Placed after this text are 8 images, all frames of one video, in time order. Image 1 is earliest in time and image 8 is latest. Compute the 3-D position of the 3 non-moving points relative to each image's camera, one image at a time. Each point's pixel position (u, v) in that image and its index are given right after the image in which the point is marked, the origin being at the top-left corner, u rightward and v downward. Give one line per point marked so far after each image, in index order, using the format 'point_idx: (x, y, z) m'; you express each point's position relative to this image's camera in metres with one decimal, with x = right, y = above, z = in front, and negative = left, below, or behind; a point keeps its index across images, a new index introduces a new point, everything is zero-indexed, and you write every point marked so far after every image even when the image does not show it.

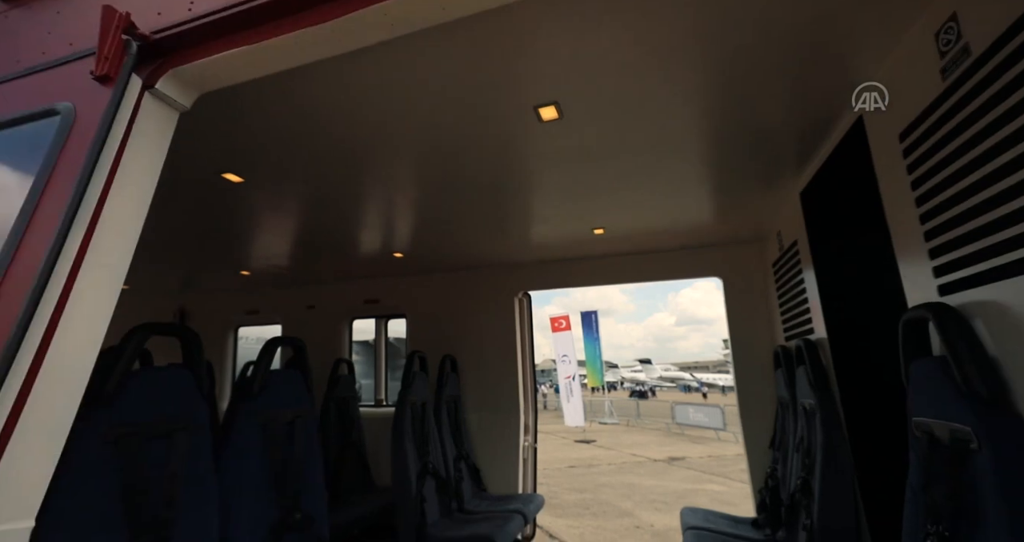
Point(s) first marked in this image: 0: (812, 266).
0: (+1.3, 0.0, +1.8) m
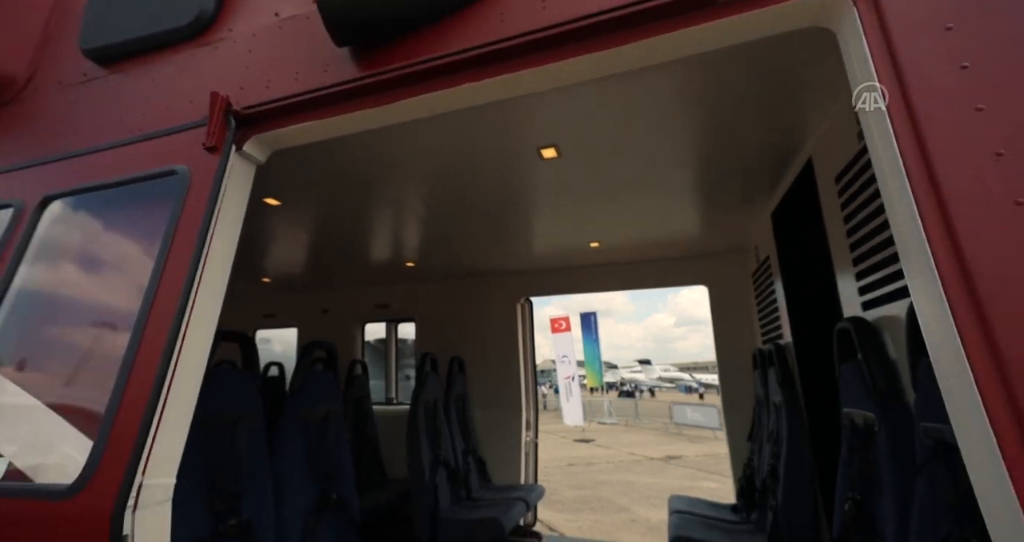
0: (+1.3, 0.0, +2.0) m
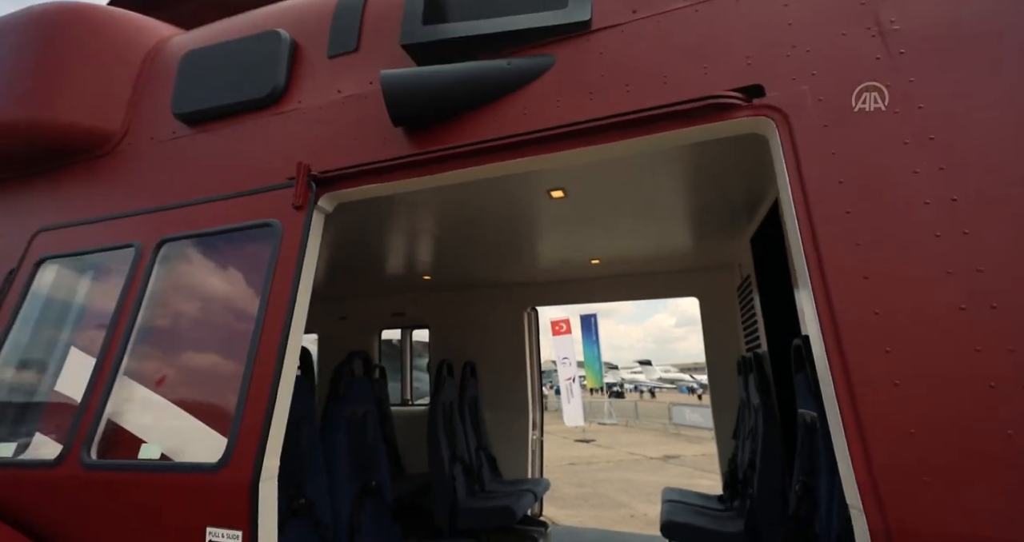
0: (+1.4, -0.1, +2.3) m
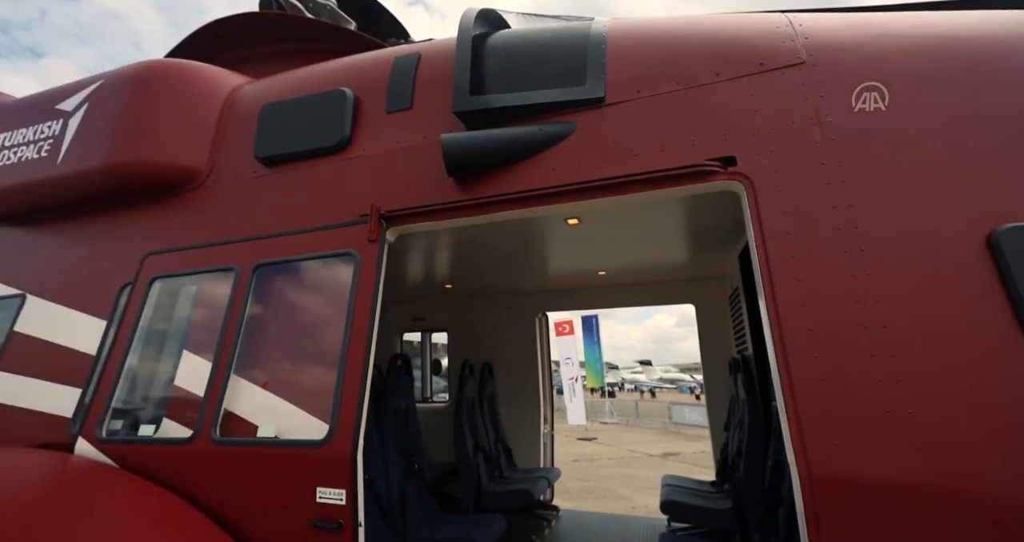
0: (+1.5, -0.2, +2.6) m
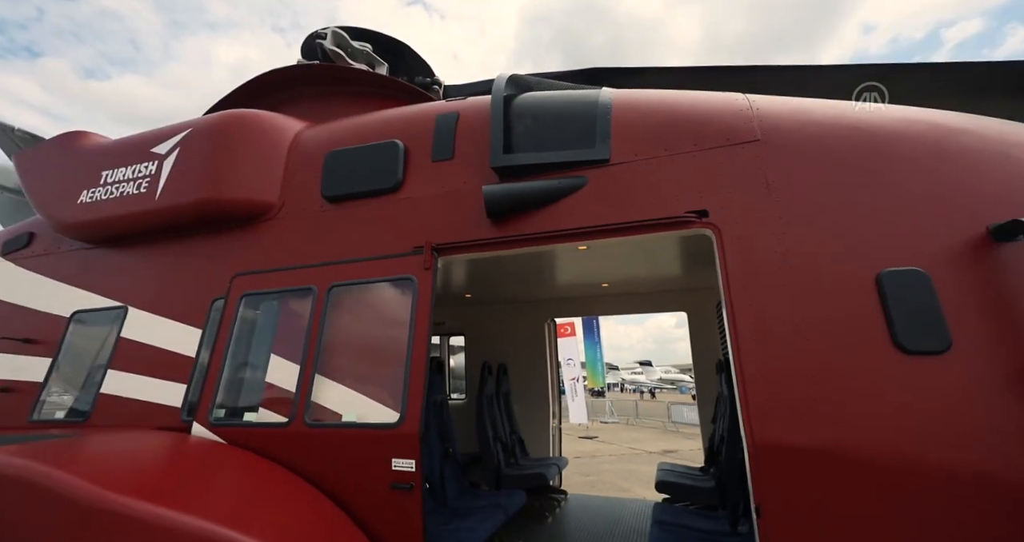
0: (+1.6, -0.3, +3.0) m
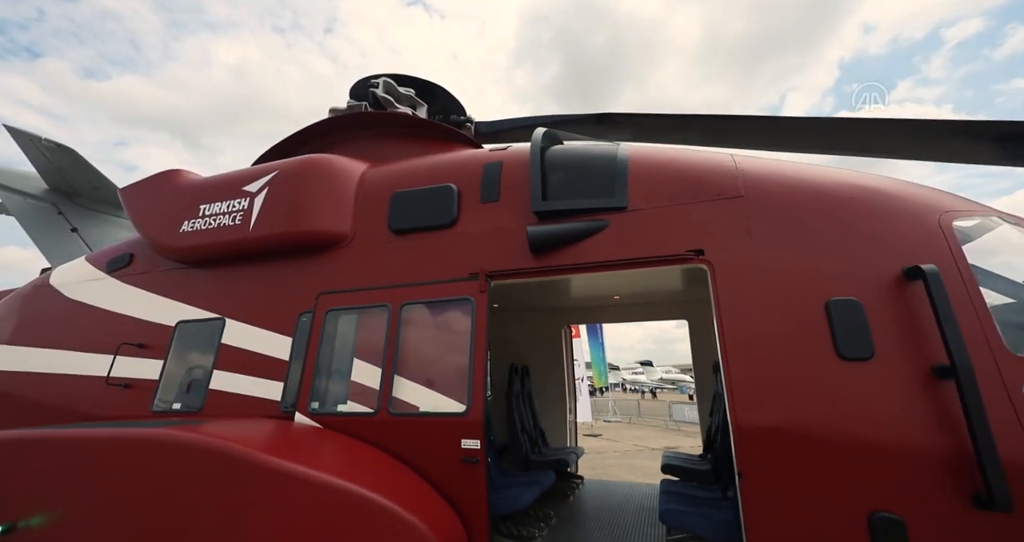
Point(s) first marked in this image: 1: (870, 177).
0: (+1.8, -0.4, +3.5) m
1: (+1.9, +0.5, +2.2) m
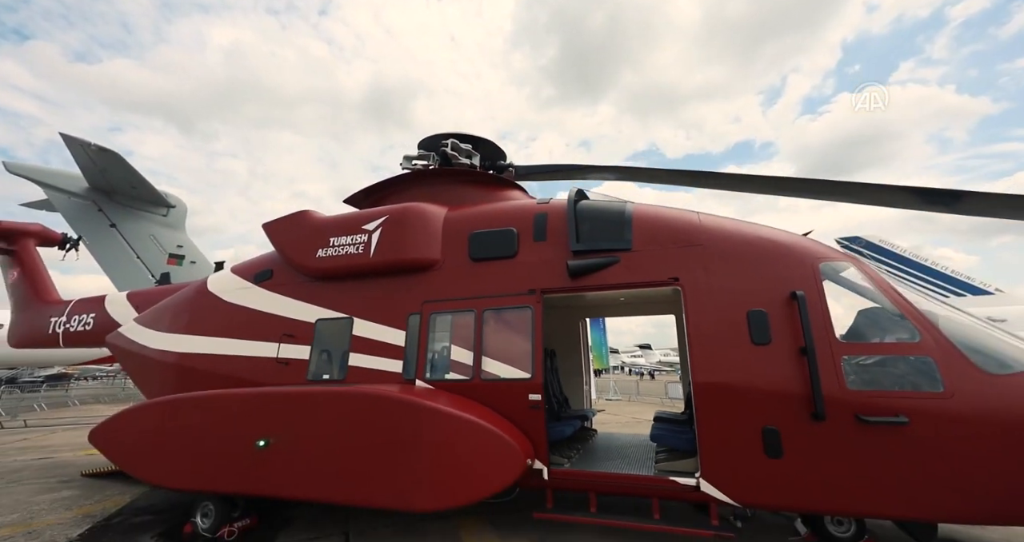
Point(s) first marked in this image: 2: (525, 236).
0: (+2.2, -0.6, +4.9) m
1: (+2.4, +0.3, +3.5) m
2: (+0.1, +0.4, +4.1) m
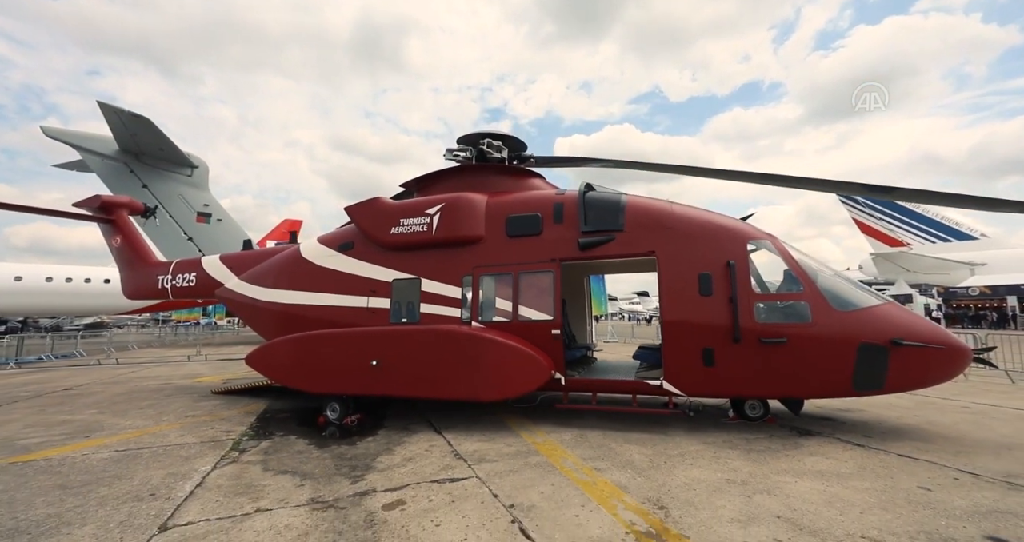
0: (+2.6, -0.1, +6.5) m
1: (+2.7, +0.7, +5.1) m
2: (+0.5, +0.7, +5.6) m
